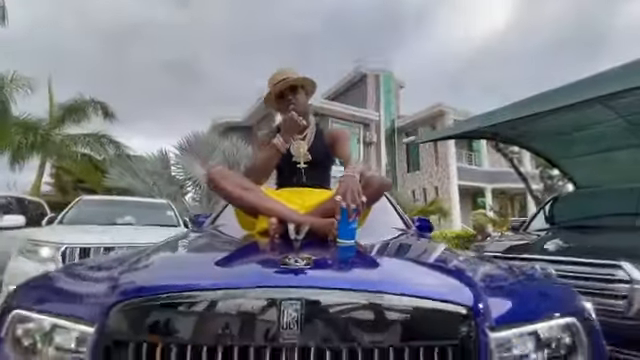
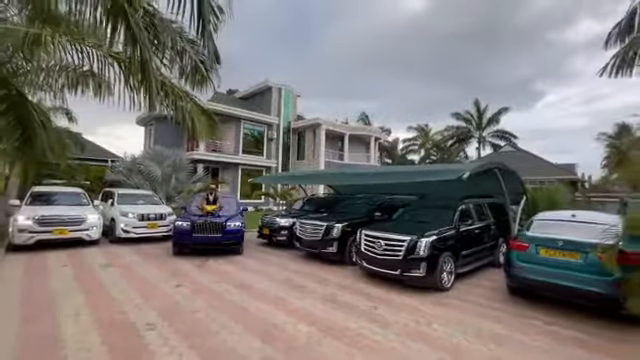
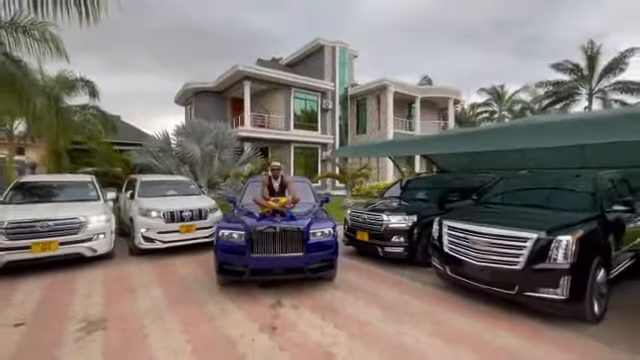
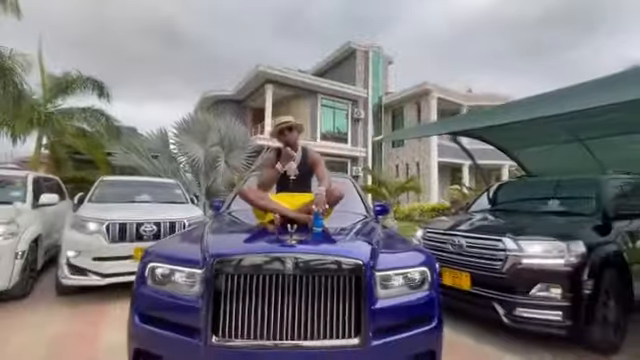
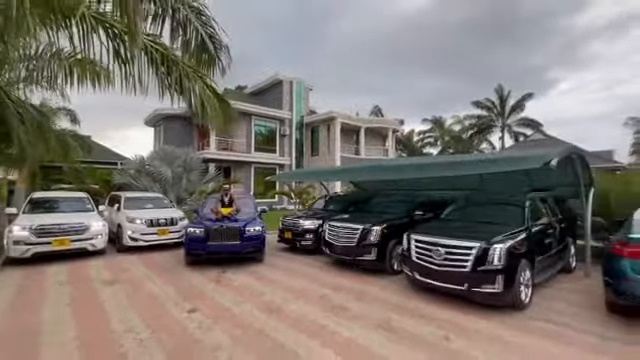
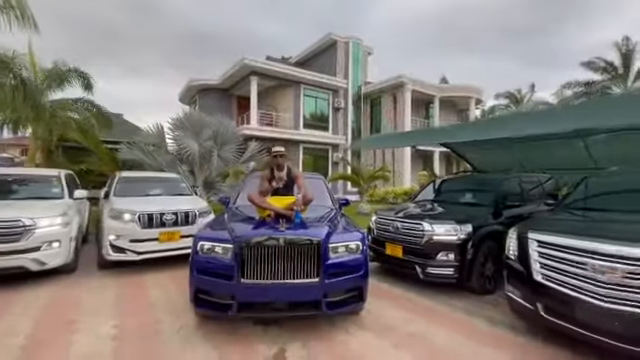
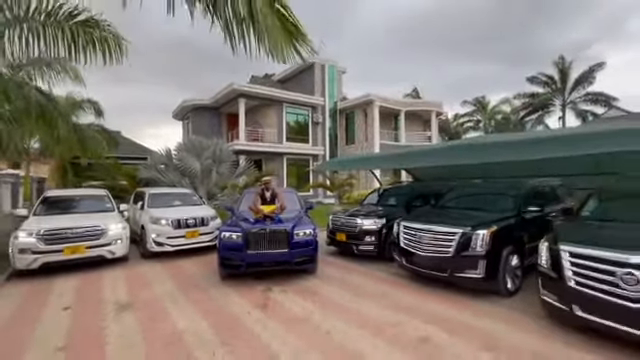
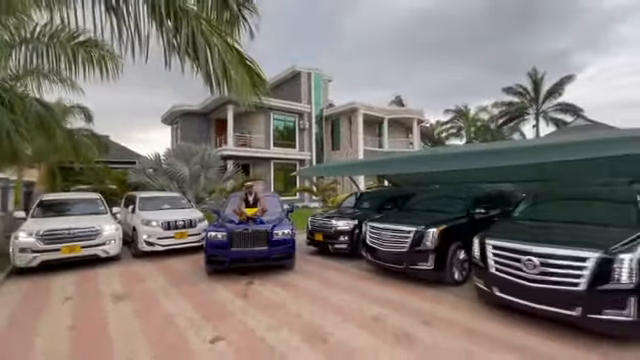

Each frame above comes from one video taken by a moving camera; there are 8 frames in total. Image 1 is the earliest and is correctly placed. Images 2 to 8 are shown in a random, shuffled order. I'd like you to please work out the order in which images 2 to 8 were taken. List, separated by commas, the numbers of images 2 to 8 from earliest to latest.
4, 6, 3, 7, 8, 5, 2
